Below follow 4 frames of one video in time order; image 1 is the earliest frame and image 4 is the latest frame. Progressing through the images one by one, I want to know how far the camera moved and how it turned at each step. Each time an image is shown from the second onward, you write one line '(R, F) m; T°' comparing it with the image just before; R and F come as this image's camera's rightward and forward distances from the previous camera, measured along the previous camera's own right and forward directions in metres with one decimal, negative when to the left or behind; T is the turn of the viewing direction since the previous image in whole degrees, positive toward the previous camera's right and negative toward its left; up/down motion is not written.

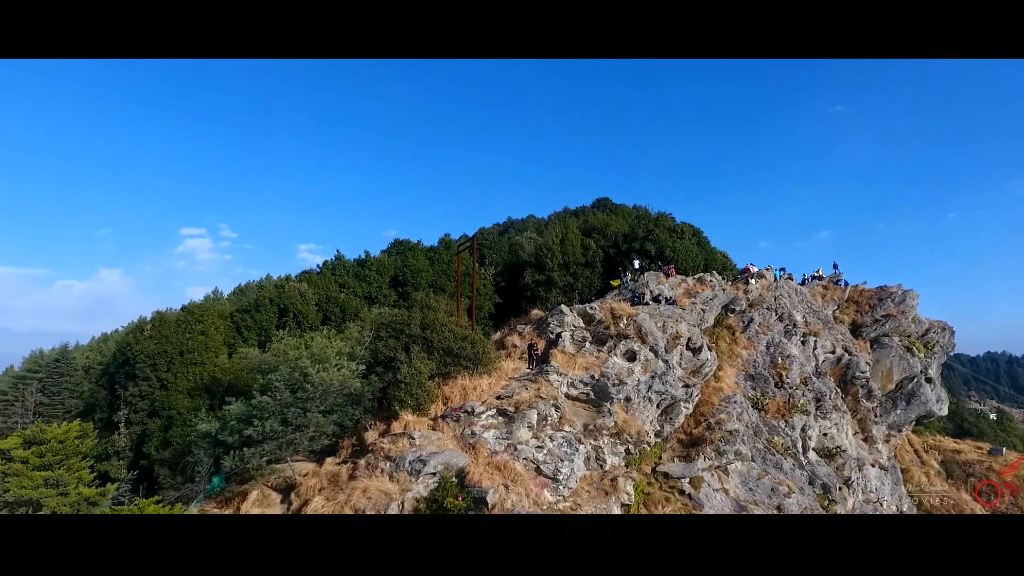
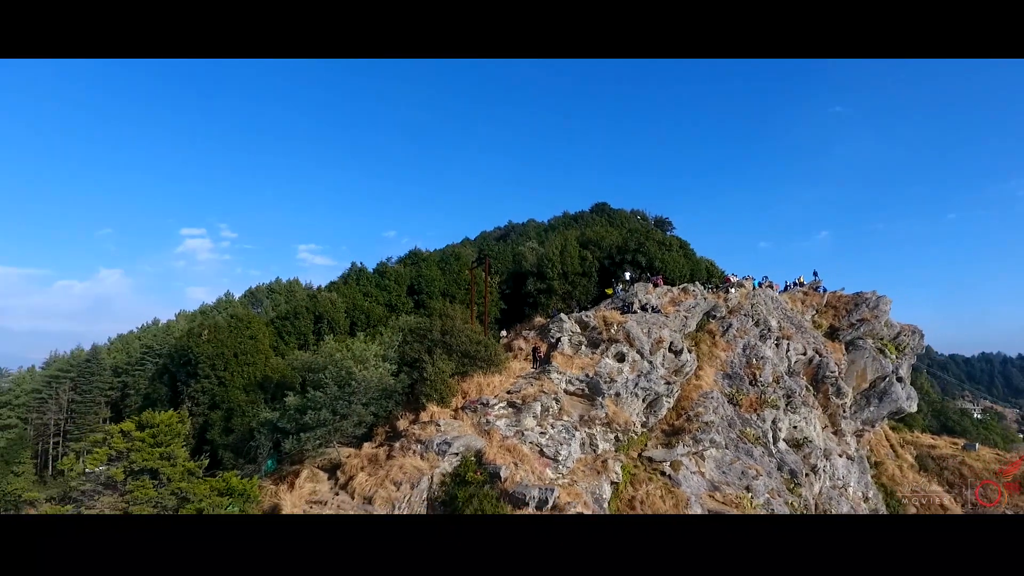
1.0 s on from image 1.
(-0.1, -1.9) m; 0°
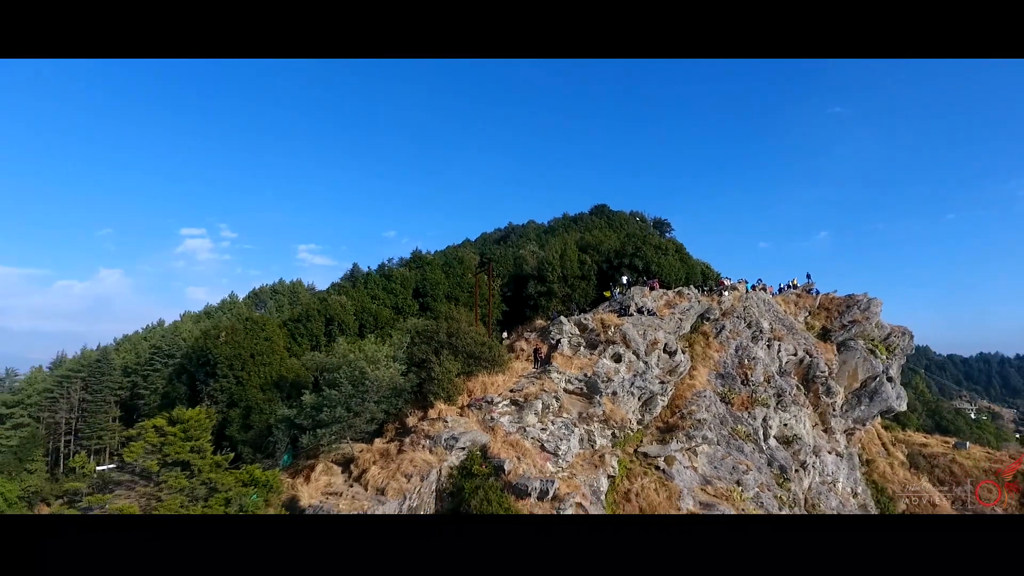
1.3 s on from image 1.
(-0.1, -0.7) m; 0°
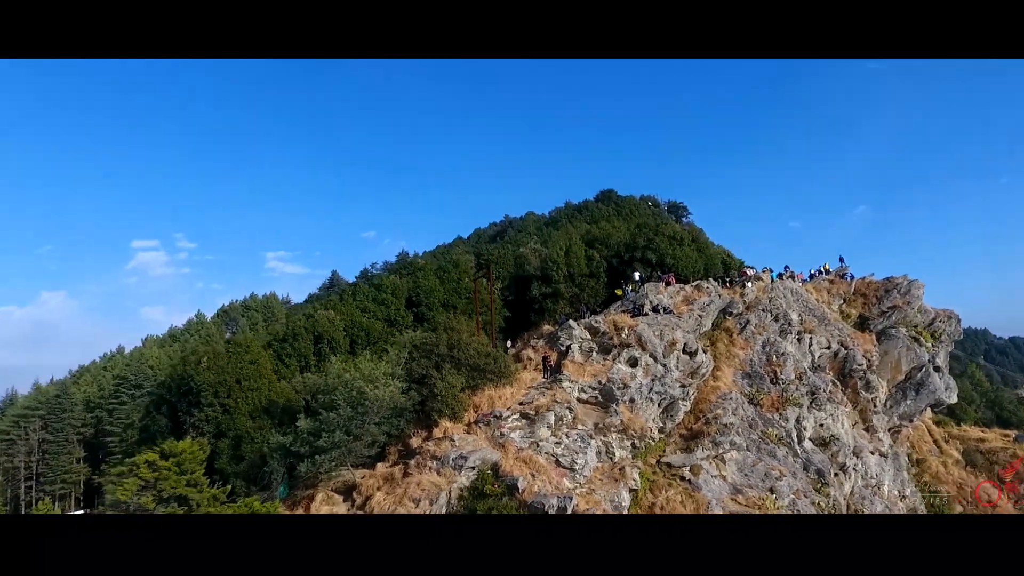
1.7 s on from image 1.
(+0.6, +0.5) m; -3°
